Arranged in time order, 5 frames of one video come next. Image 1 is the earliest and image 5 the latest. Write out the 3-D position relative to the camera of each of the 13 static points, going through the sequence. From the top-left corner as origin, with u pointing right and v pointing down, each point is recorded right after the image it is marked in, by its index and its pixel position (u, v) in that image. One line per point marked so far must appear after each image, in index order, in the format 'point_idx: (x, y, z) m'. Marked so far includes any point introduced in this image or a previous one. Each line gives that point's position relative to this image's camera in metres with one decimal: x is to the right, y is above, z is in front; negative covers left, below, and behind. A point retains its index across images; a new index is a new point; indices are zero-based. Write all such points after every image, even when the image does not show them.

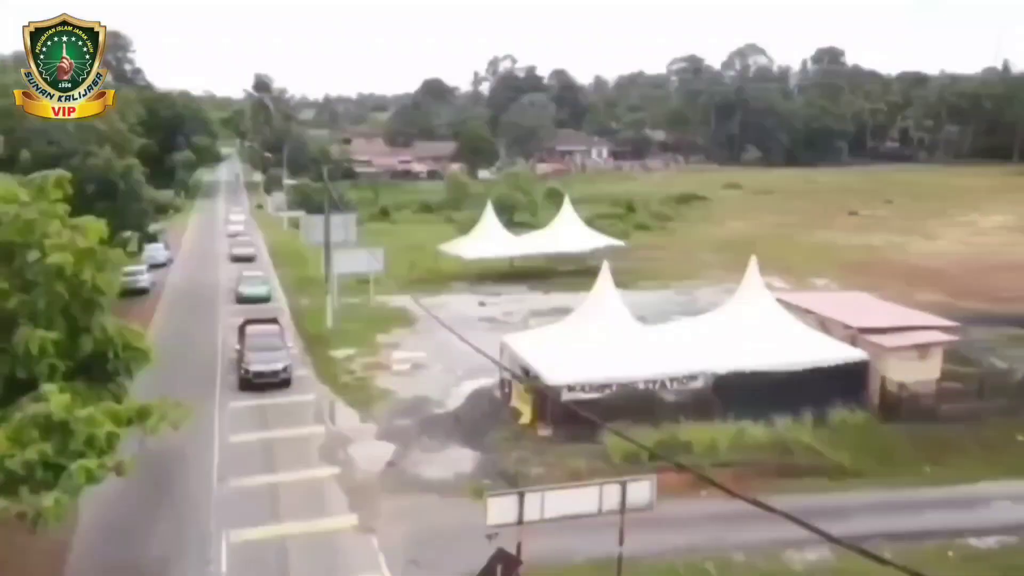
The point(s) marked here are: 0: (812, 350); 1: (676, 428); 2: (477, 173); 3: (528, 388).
0: (+2.5, -0.5, +7.6) m
1: (+1.3, -1.1, +6.9) m
2: (-0.6, +1.8, +14.3) m
3: (+0.2, -0.8, +7.2) m
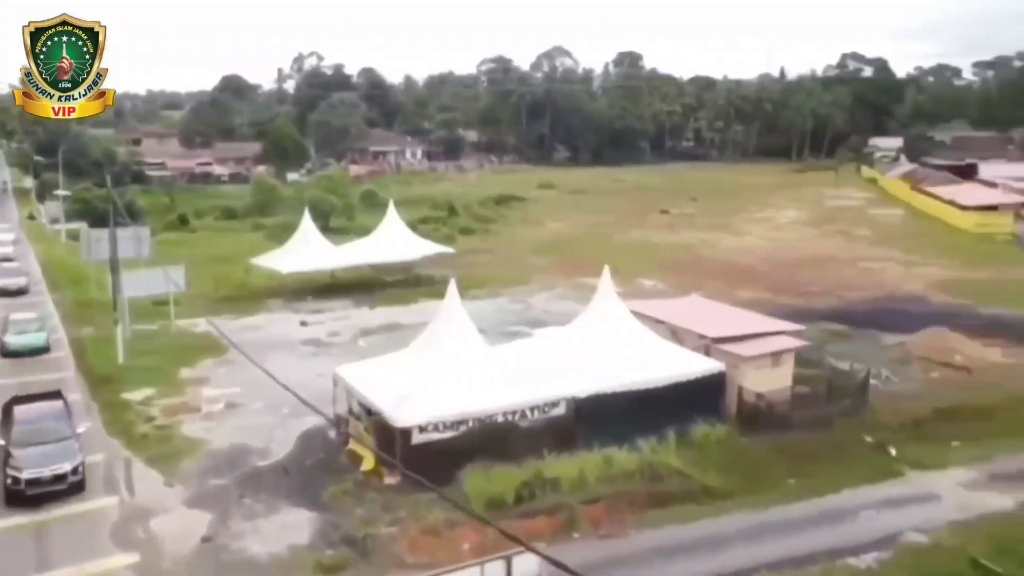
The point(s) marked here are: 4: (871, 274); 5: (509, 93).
0: (+1.3, -0.6, +7.2) m
1: (+0.2, -1.2, +6.2) m
2: (-3.3, +1.6, +13.0) m
3: (-1.0, -1.0, +6.2) m
4: (+4.3, +0.2, +11.6) m
5: (-0.2, +3.5, +16.3) m
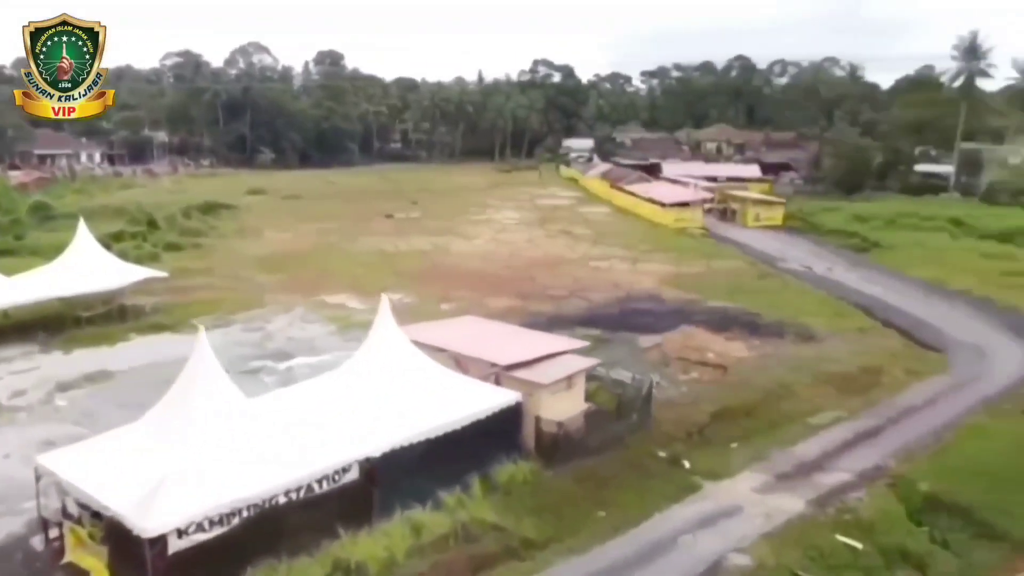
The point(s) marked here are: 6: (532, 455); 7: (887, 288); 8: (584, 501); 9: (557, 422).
0: (-0.3, -0.7, +6.2) m
1: (-1.0, -1.4, +5.0) m
2: (-6.6, +1.2, +10.2) m
3: (-2.1, -1.2, +4.6) m
4: (+1.1, +0.2, +11.4) m
5: (-4.9, +3.1, +14.4) m
6: (+0.2, -1.3, +7.0) m
7: (+4.2, 0.0, +10.5) m
8: (+0.6, -1.5, +6.6) m
9: (+0.4, -1.0, +6.8) m
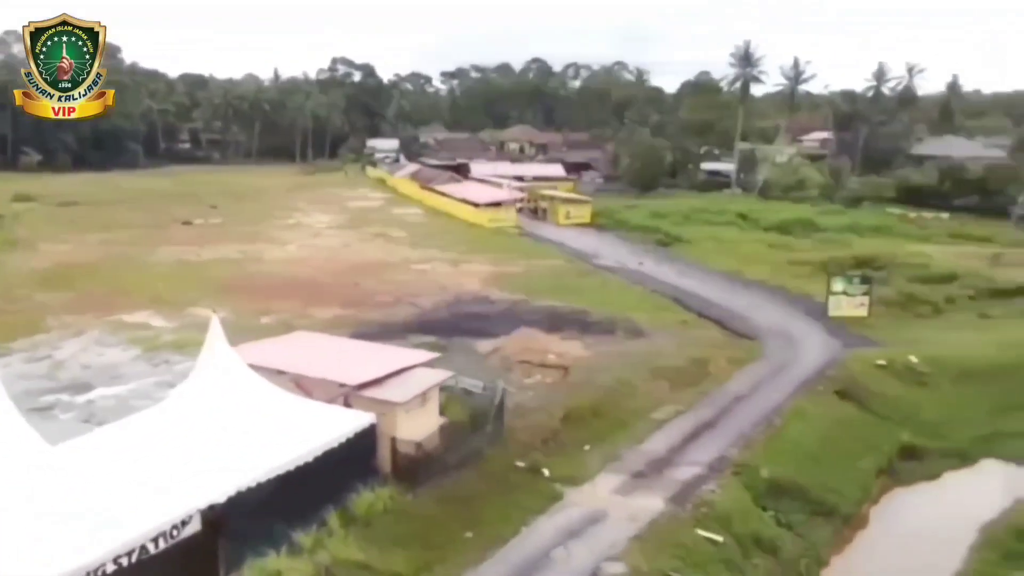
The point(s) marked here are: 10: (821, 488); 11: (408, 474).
0: (-1.2, -0.8, +5.5) m
1: (-1.6, -1.5, +4.2) m
2: (-8.3, +0.8, +8.1) m
3: (-2.6, -1.3, +3.6) m
4: (-1.0, +0.1, +10.9) m
5: (-7.7, +2.8, +12.5) m
6: (-0.9, -1.4, +6.4) m
7: (+2.2, +0.1, +10.7) m
8: (-0.4, -1.6, +6.1) m
9: (-0.7, -1.1, +6.3) m
10: (+2.6, -1.7, +7.6) m
11: (-0.7, -1.3, +6.5) m
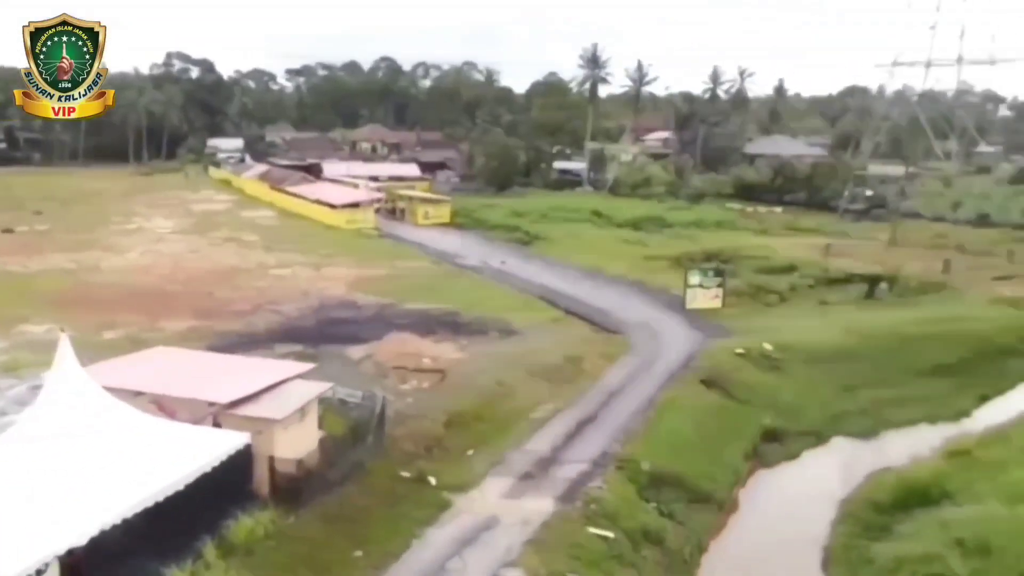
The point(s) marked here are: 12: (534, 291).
0: (-1.8, -0.9, +5.0) m
1: (-2.0, -1.5, +3.6) m
2: (-9.3, +0.5, +6.4) m
3: (-2.8, -1.4, +2.9) m
4: (-2.5, 0.0, +10.4) m
5: (-9.4, +2.6, +10.8) m
6: (-1.6, -1.4, +6.0) m
7: (+0.7, +0.1, +10.7) m
8: (-1.1, -1.6, +5.7) m
9: (-1.4, -1.1, +5.8) m
10: (+1.6, -1.6, +7.7) m
11: (-1.5, -1.4, +6.0) m
12: (+0.3, 0.0, +10.3) m
